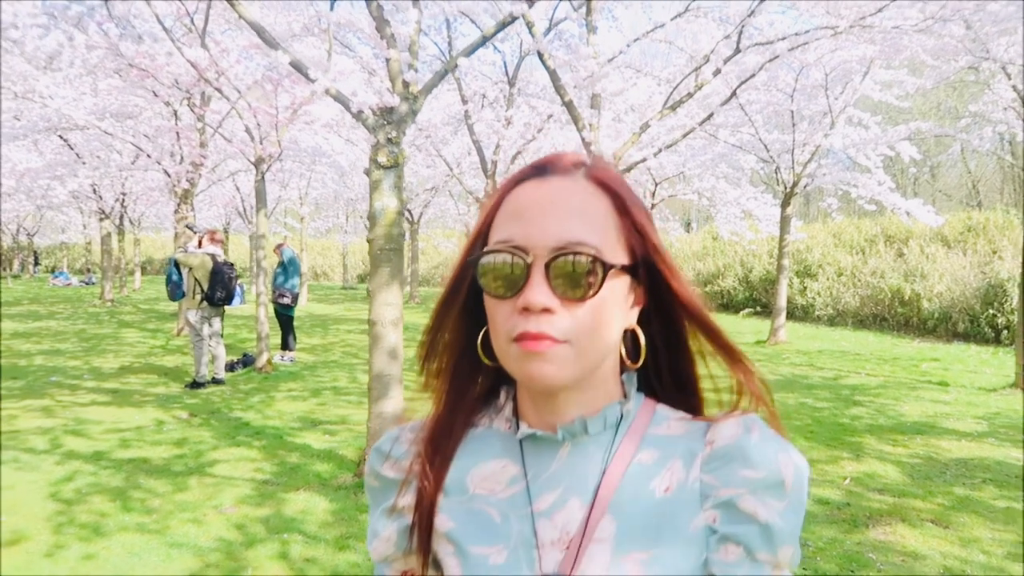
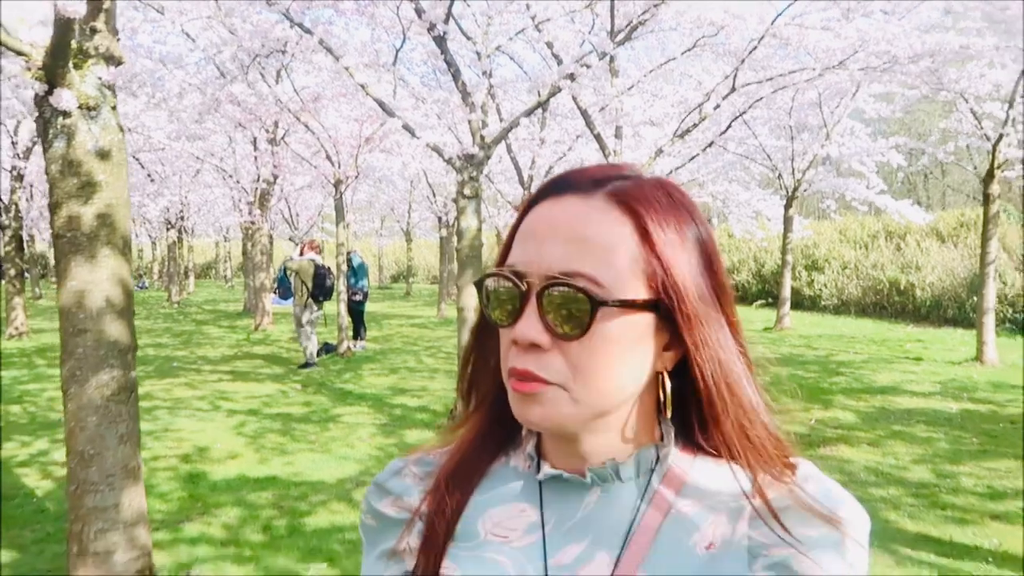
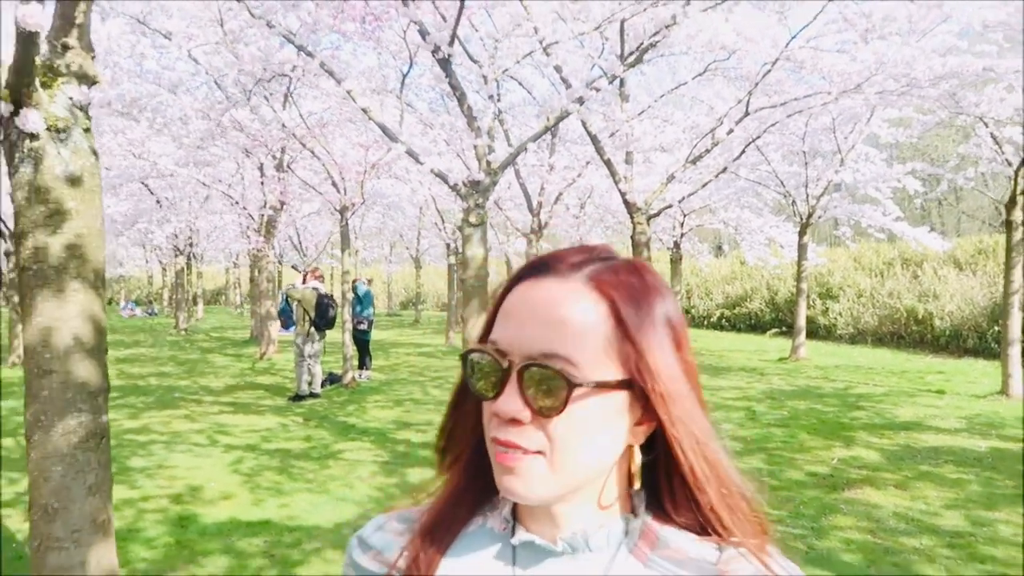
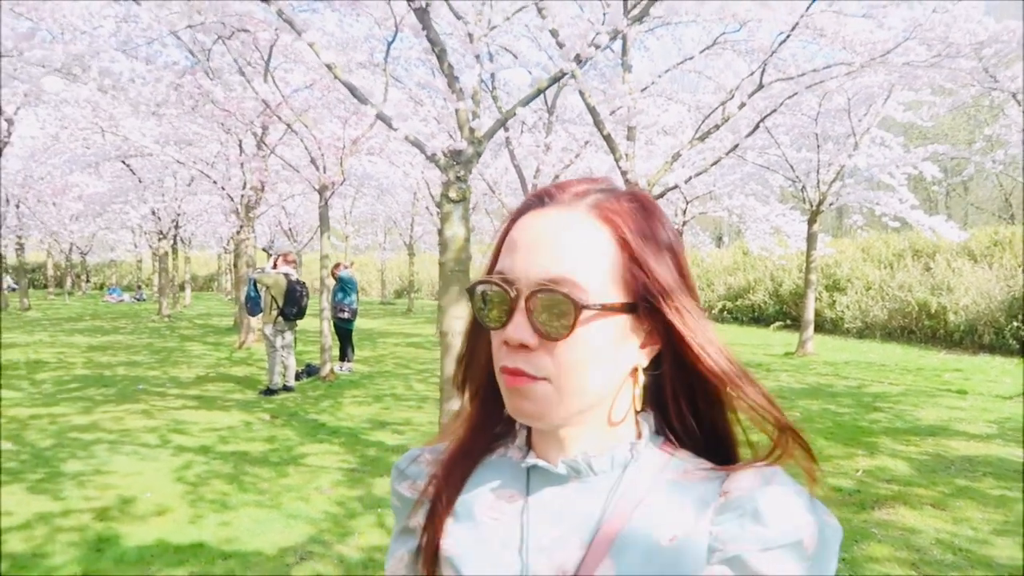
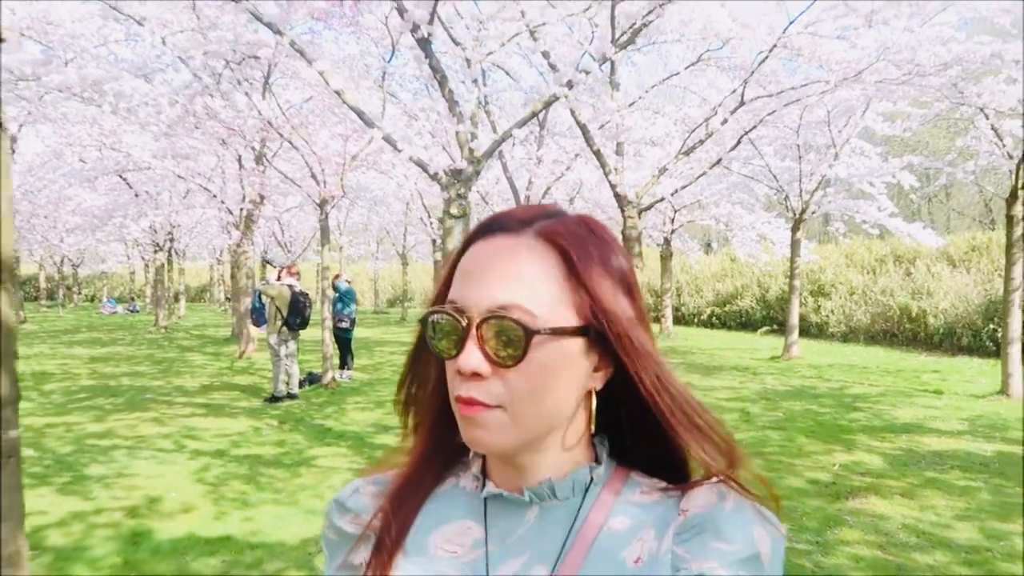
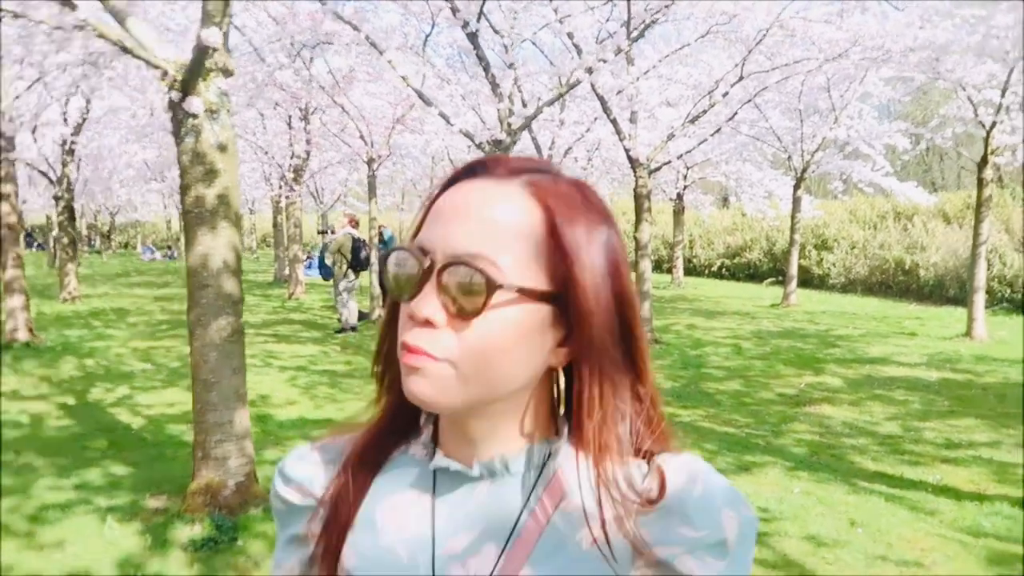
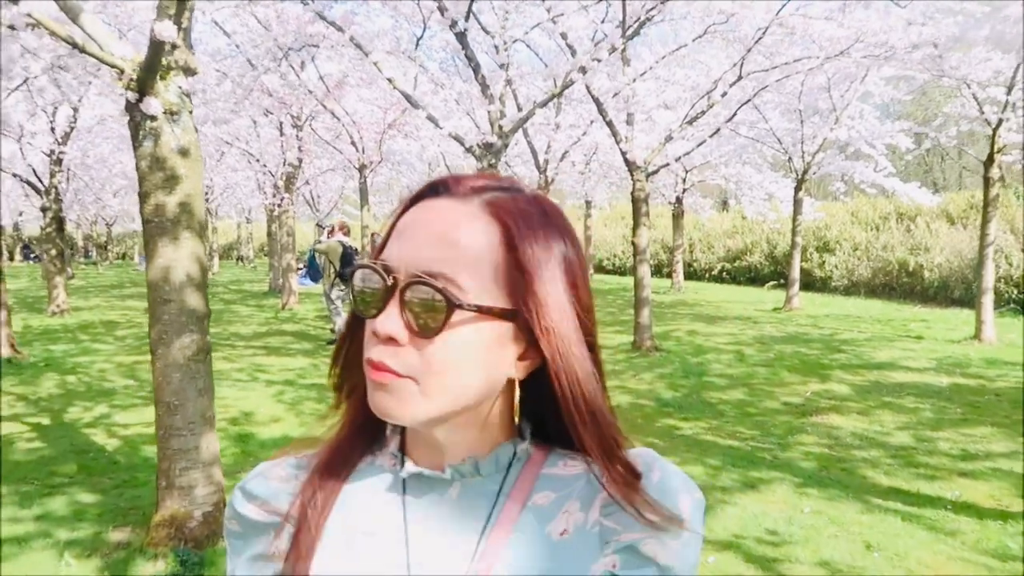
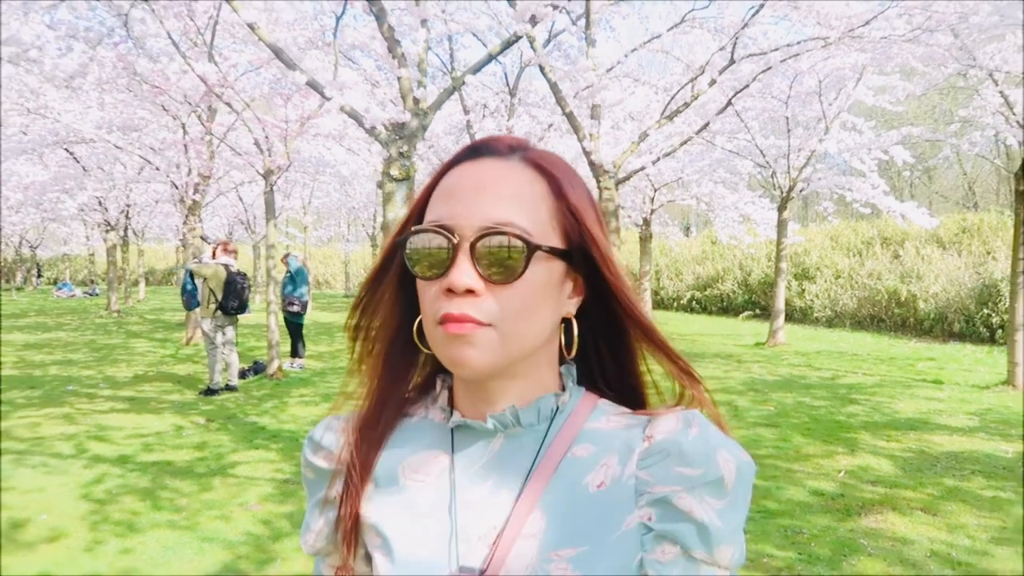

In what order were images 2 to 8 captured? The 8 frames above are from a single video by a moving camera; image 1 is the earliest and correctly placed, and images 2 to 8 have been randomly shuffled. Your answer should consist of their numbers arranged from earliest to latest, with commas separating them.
8, 4, 5, 3, 2, 7, 6
